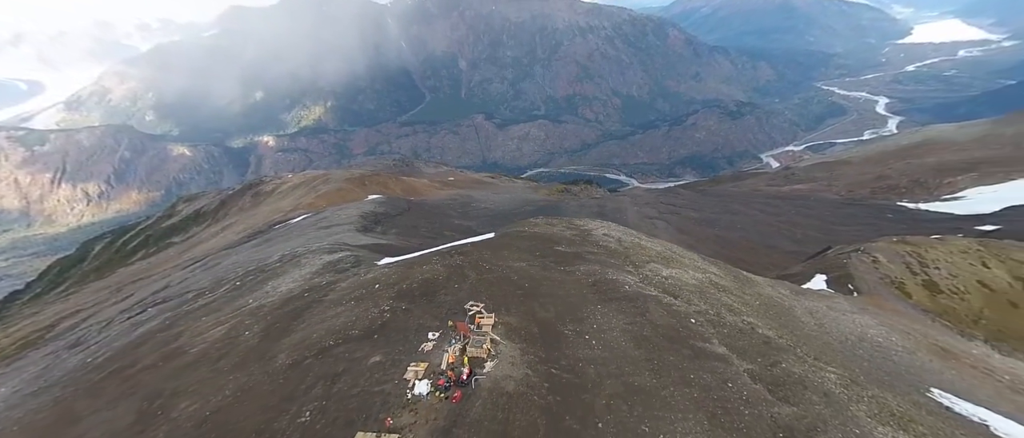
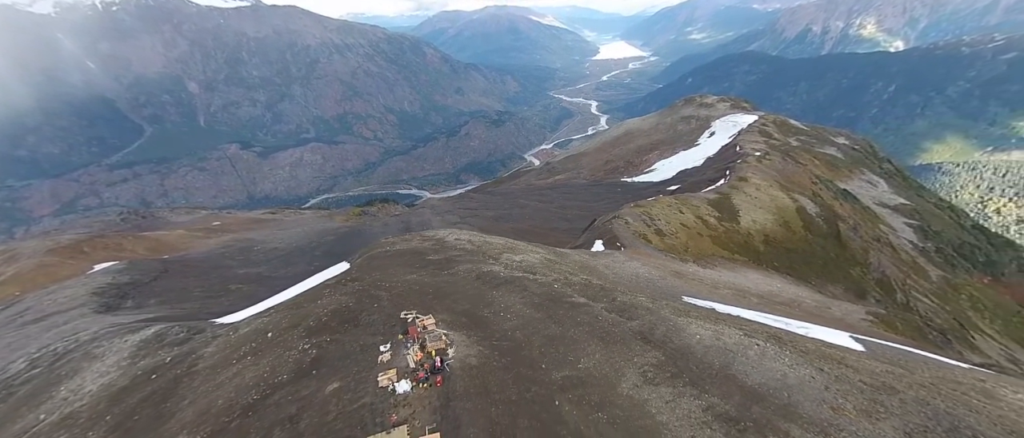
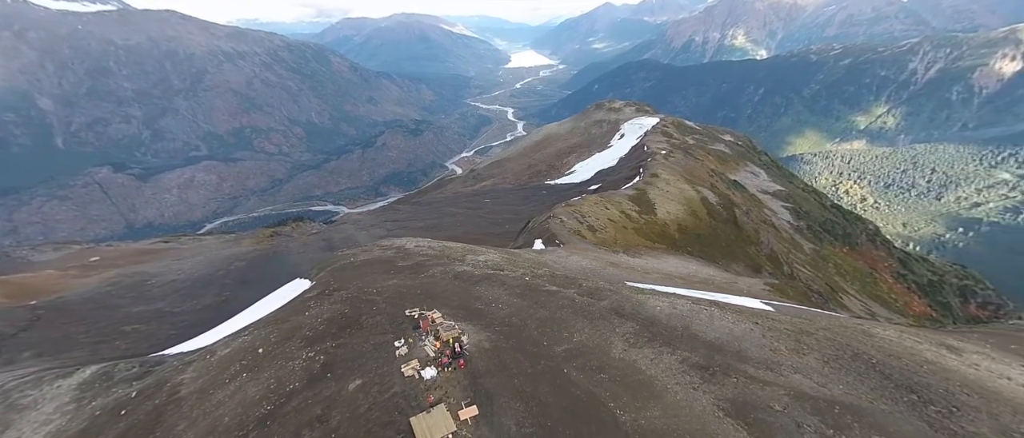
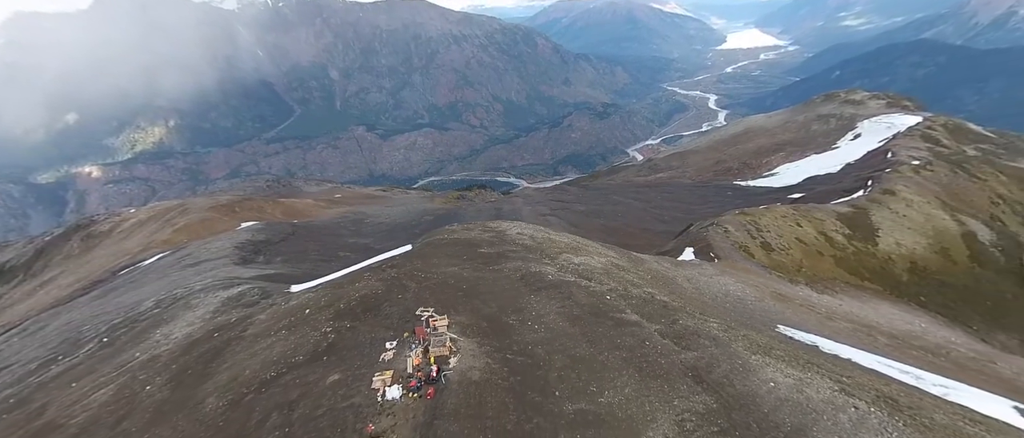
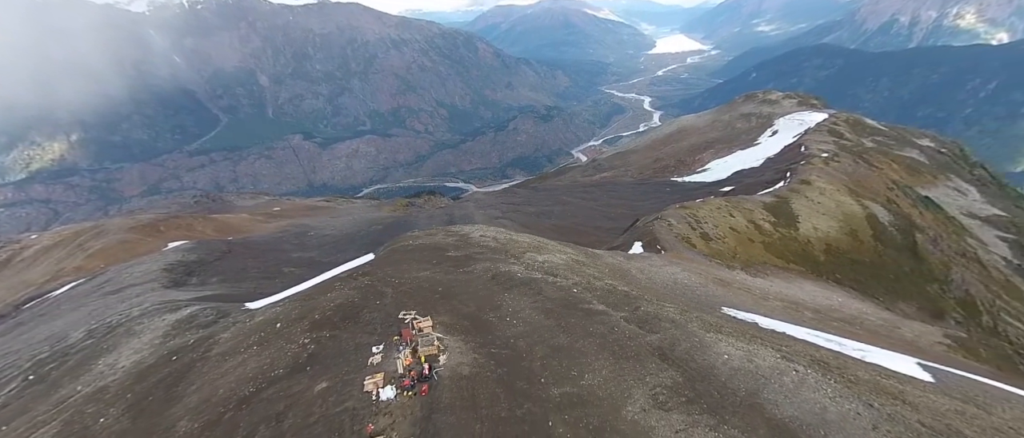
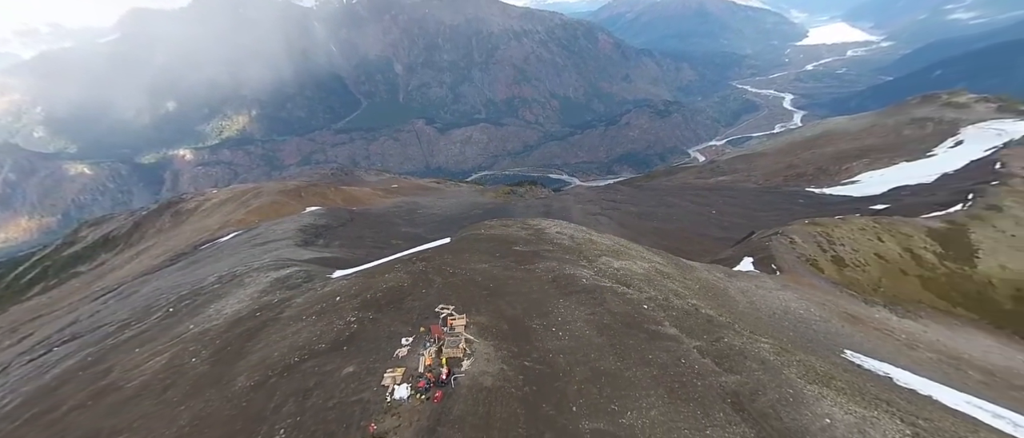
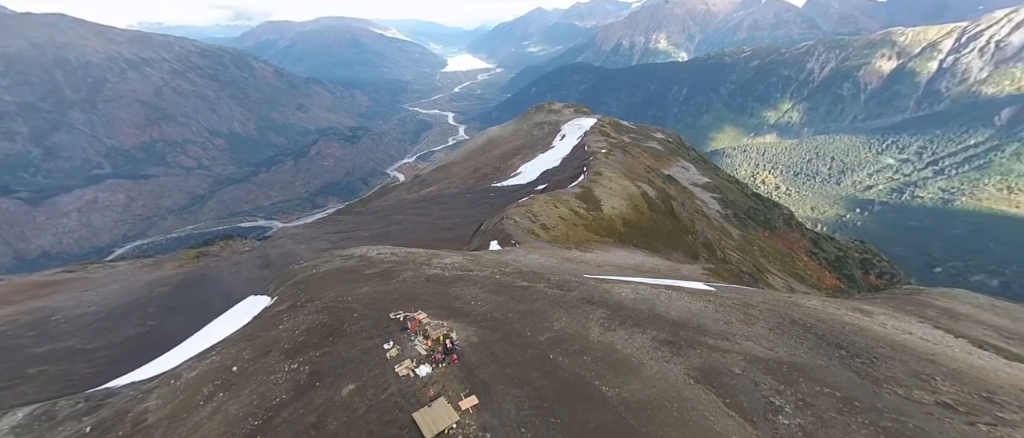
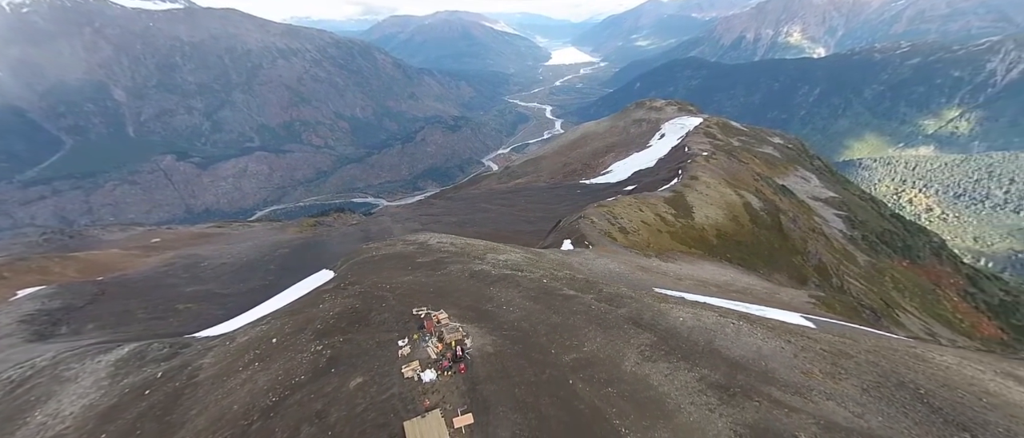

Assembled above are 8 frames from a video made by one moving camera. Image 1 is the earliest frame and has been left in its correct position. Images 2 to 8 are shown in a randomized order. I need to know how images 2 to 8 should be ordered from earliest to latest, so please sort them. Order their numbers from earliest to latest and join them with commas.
6, 4, 5, 2, 8, 3, 7
